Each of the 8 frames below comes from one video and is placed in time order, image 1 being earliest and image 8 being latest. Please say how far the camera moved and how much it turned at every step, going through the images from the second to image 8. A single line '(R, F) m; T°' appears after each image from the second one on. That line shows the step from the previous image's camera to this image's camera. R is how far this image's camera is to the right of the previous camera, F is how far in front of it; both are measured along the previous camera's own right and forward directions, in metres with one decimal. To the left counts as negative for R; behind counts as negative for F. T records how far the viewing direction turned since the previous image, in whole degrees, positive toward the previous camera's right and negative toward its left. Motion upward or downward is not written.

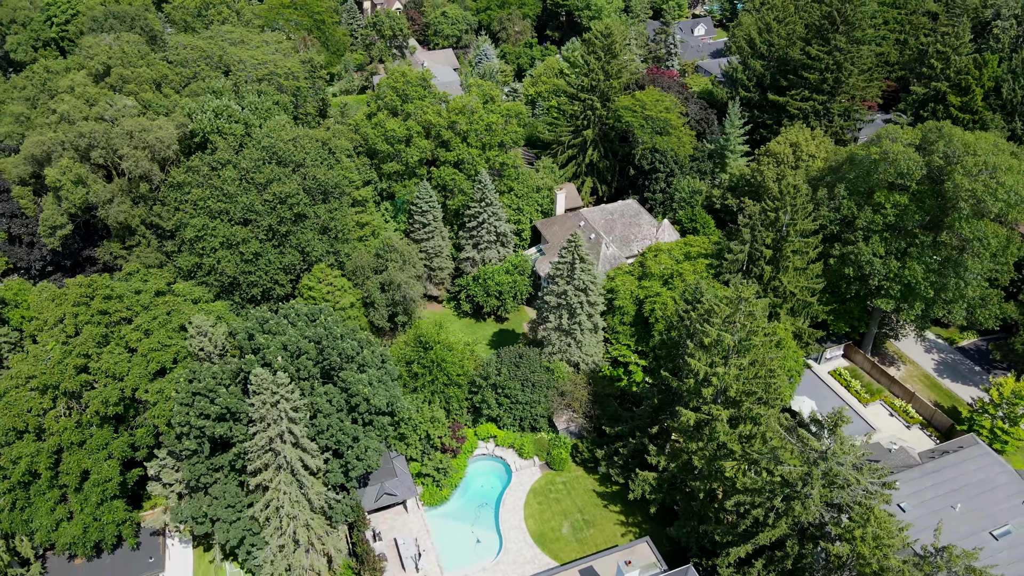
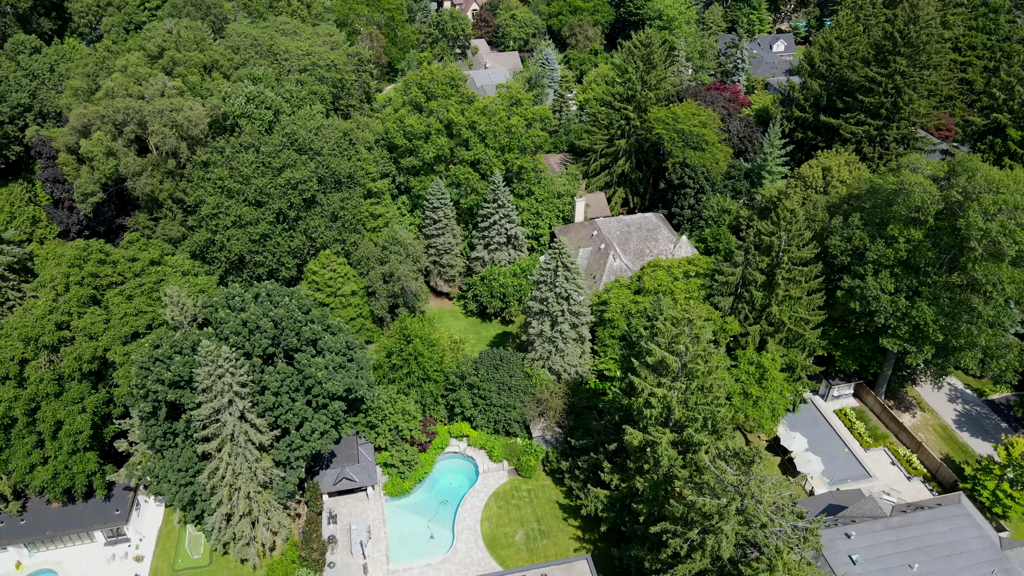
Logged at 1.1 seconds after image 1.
(+5.3, +0.4) m; -7°
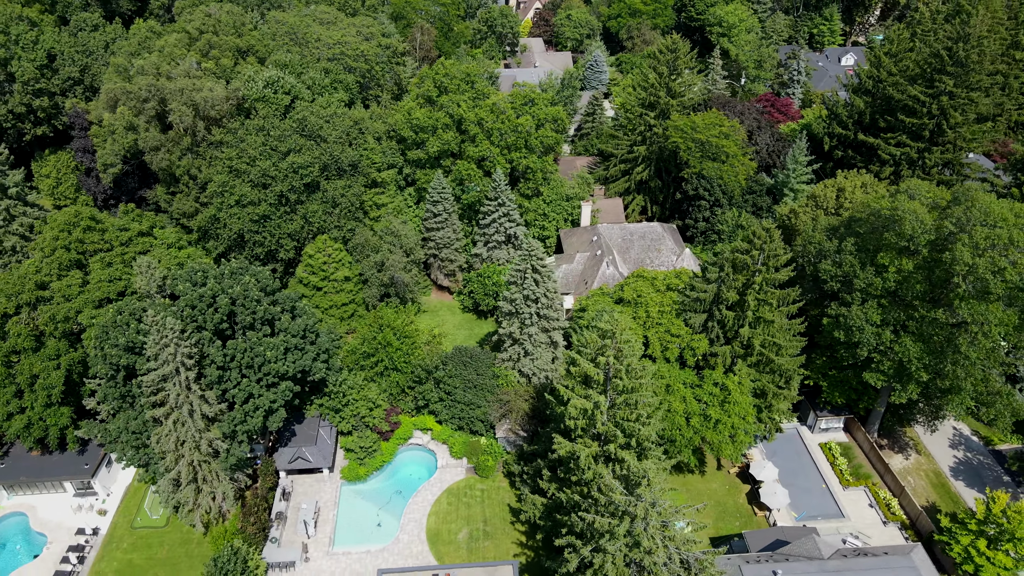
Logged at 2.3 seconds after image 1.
(+5.4, +0.5) m; -6°
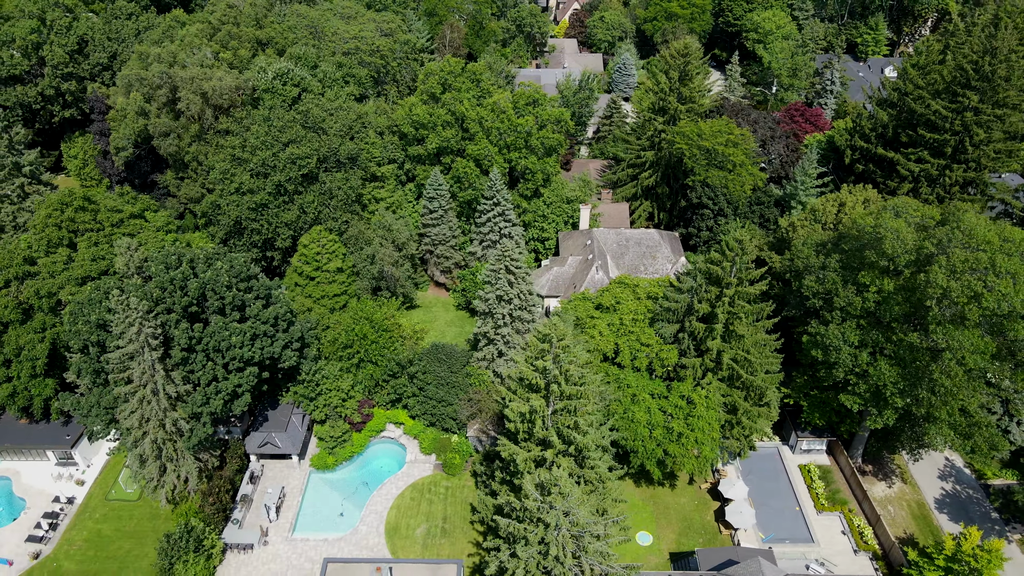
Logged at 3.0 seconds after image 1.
(+3.8, +0.2) m; -4°
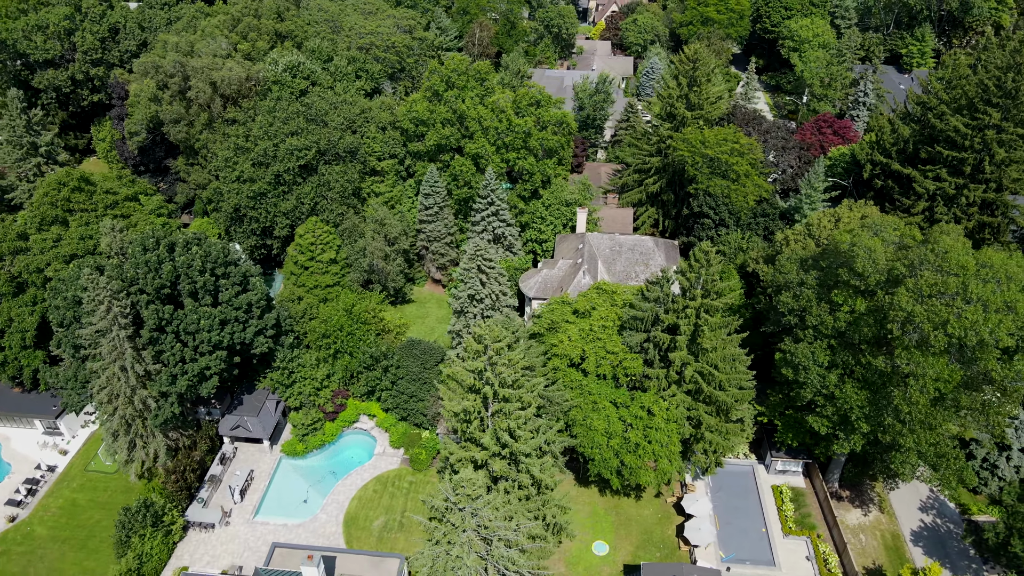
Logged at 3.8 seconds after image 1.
(+3.9, +0.2) m; -4°
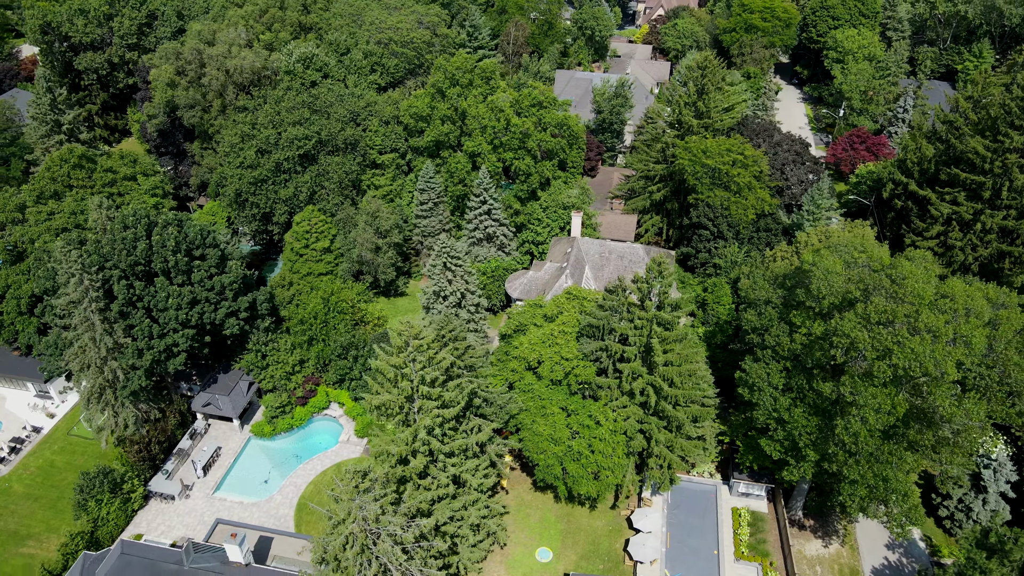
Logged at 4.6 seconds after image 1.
(+4.7, +0.3) m; -5°
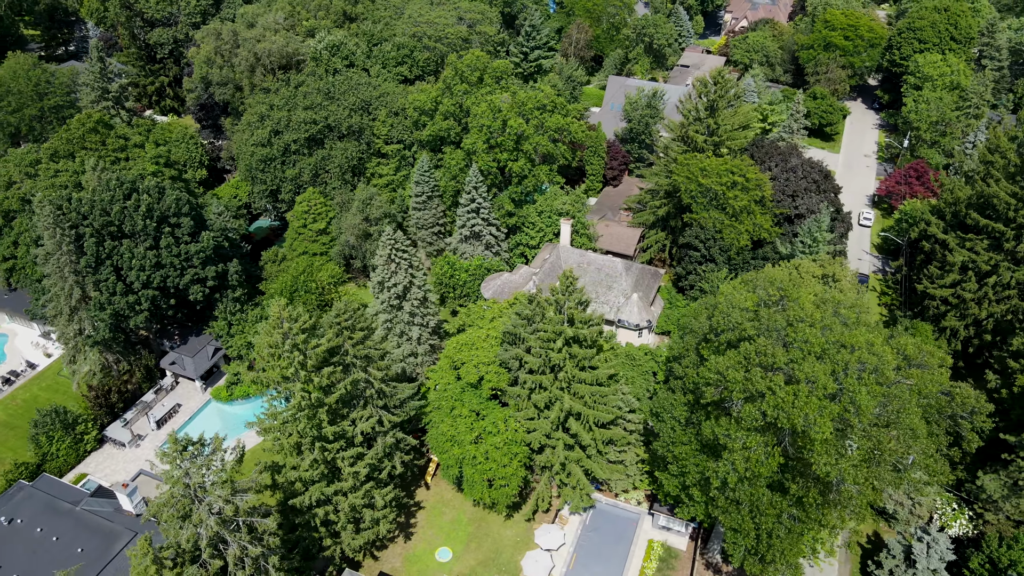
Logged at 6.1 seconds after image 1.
(+8.1, +0.7) m; -9°
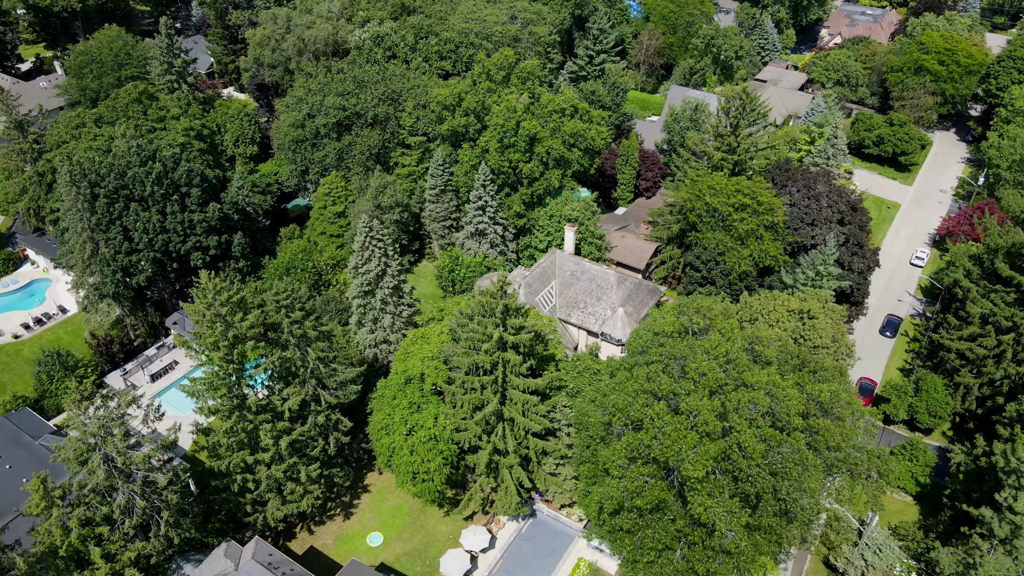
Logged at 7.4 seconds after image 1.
(+6.8, +0.5) m; -8°
